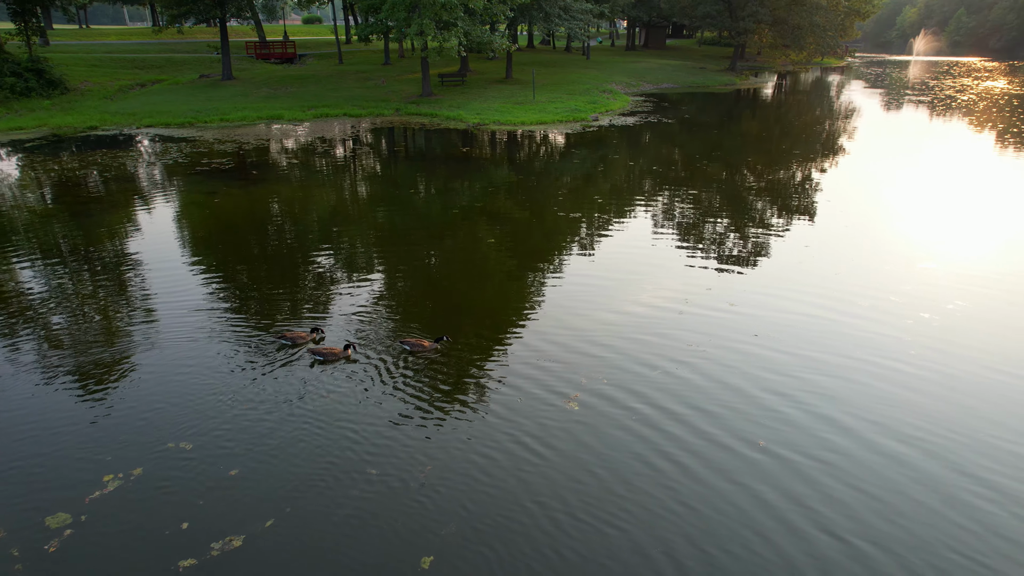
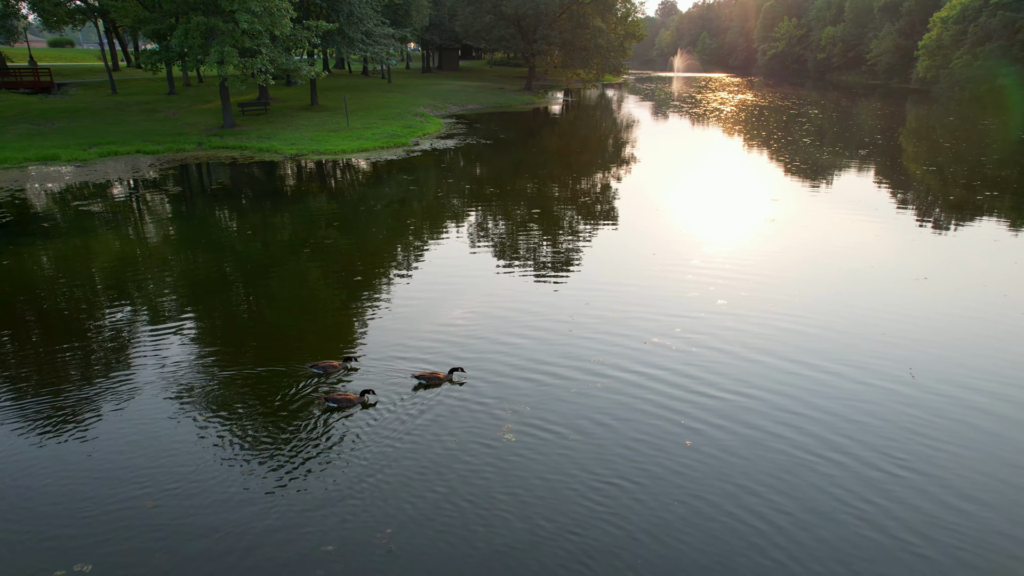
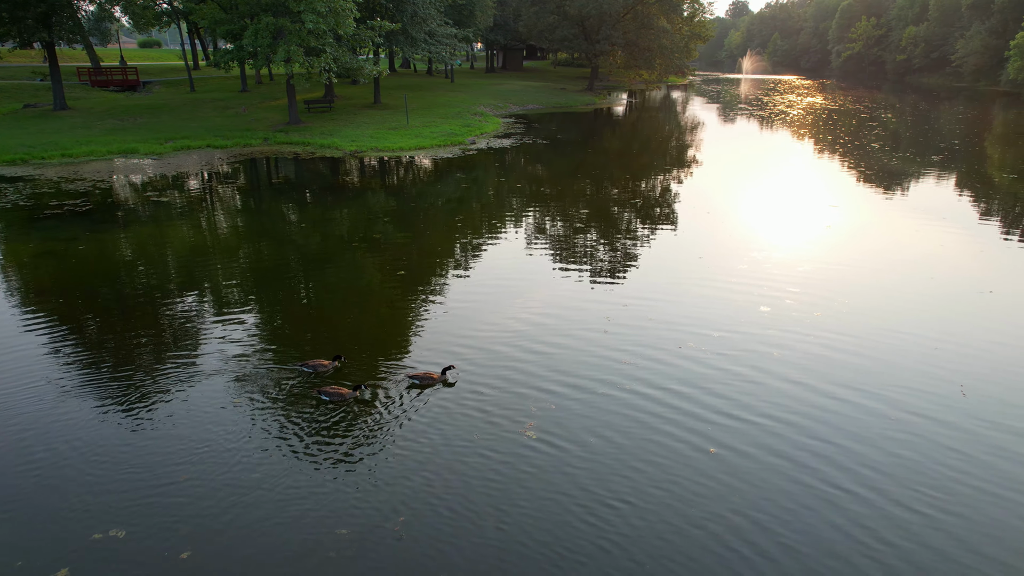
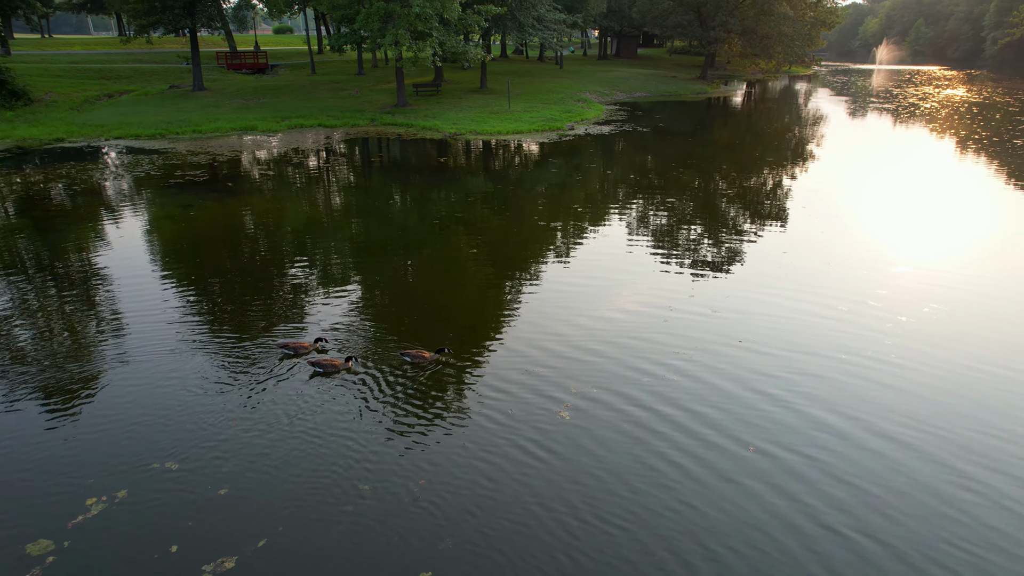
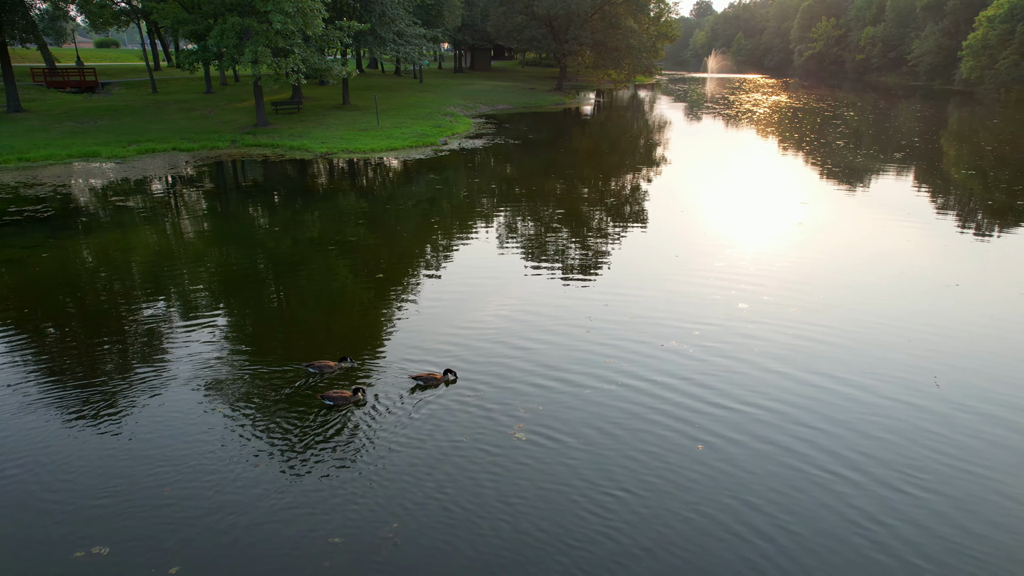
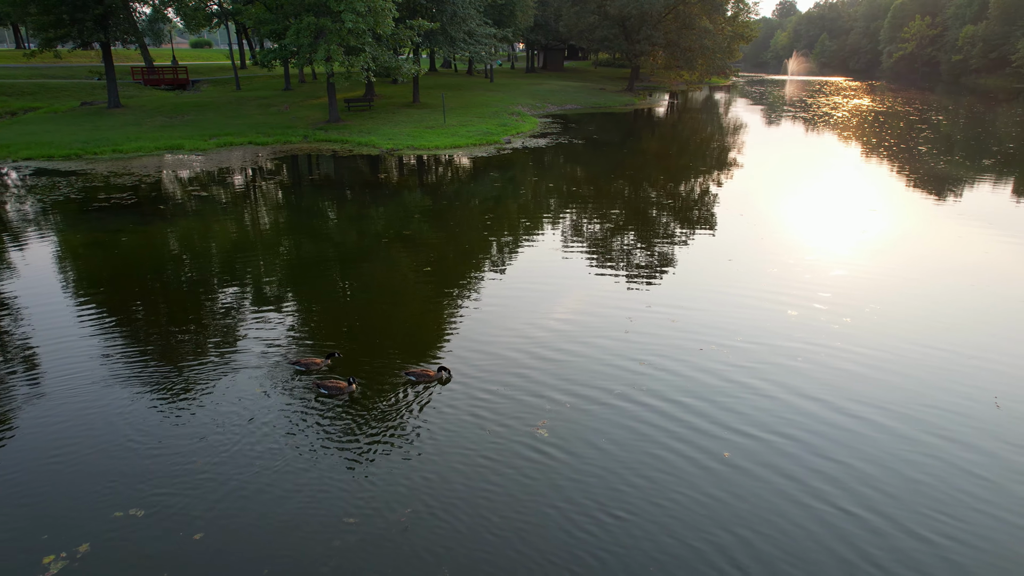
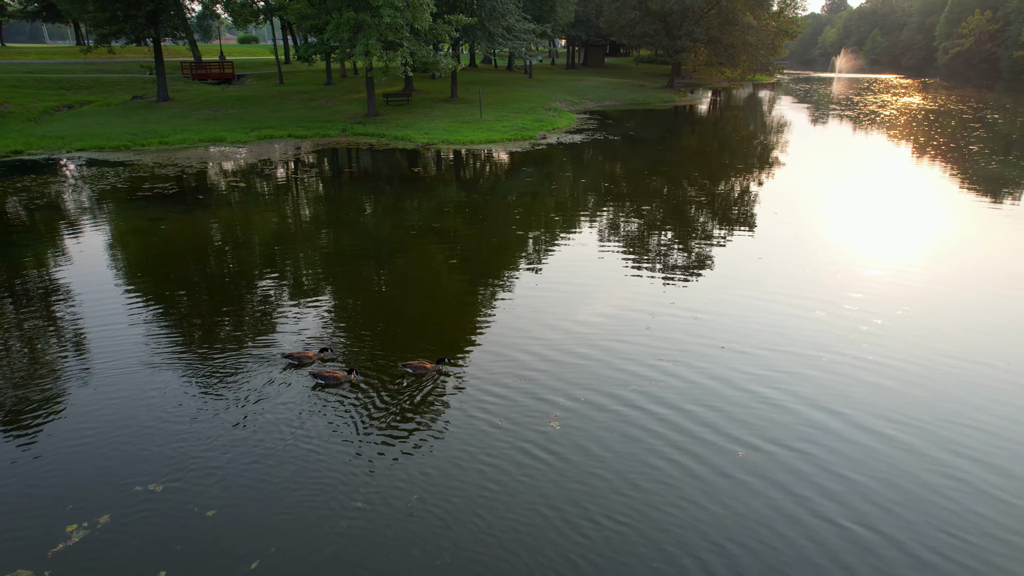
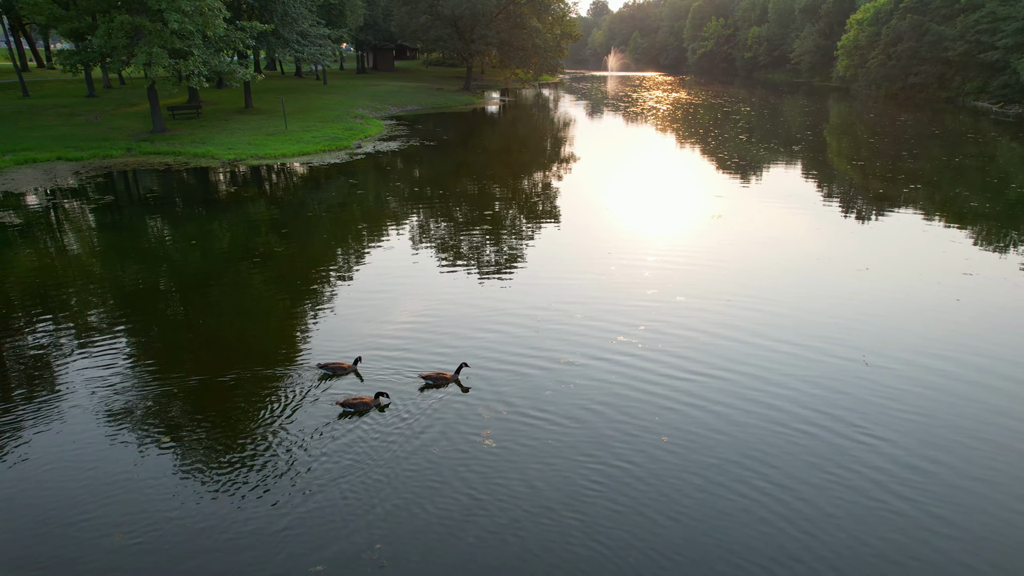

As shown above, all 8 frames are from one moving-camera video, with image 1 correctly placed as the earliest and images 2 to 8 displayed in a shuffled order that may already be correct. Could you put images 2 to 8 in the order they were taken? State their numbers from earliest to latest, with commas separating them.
4, 7, 6, 3, 5, 2, 8
